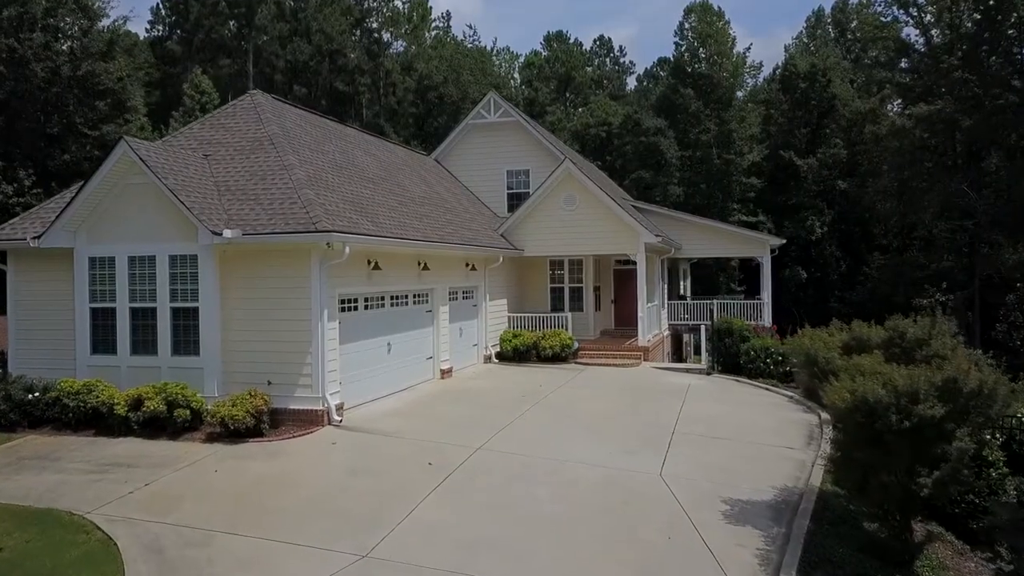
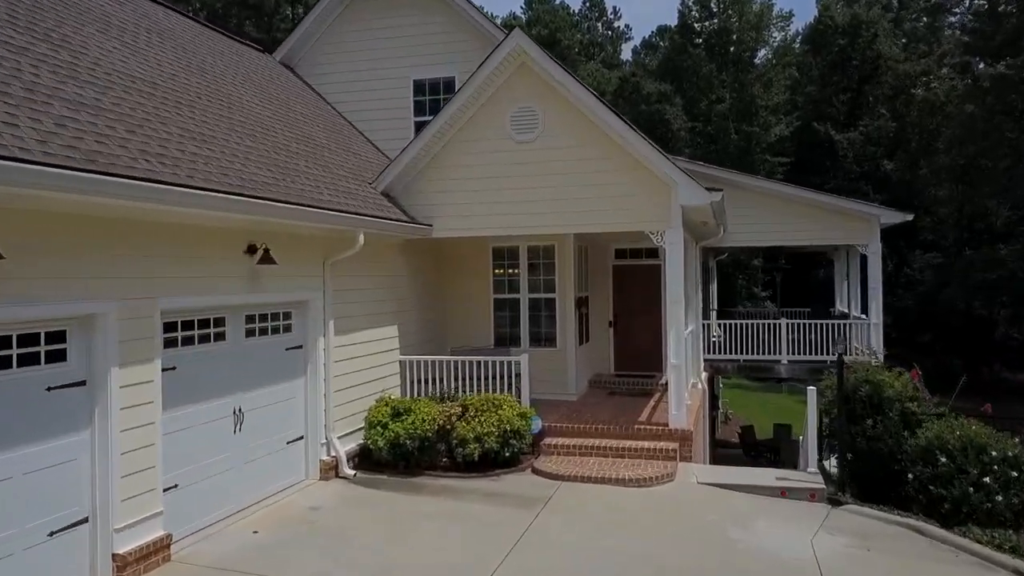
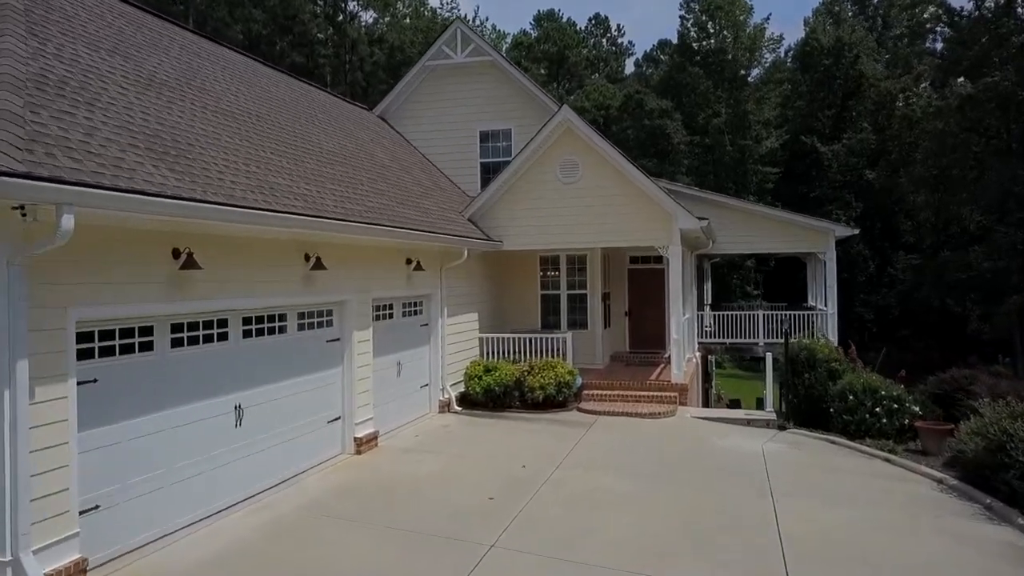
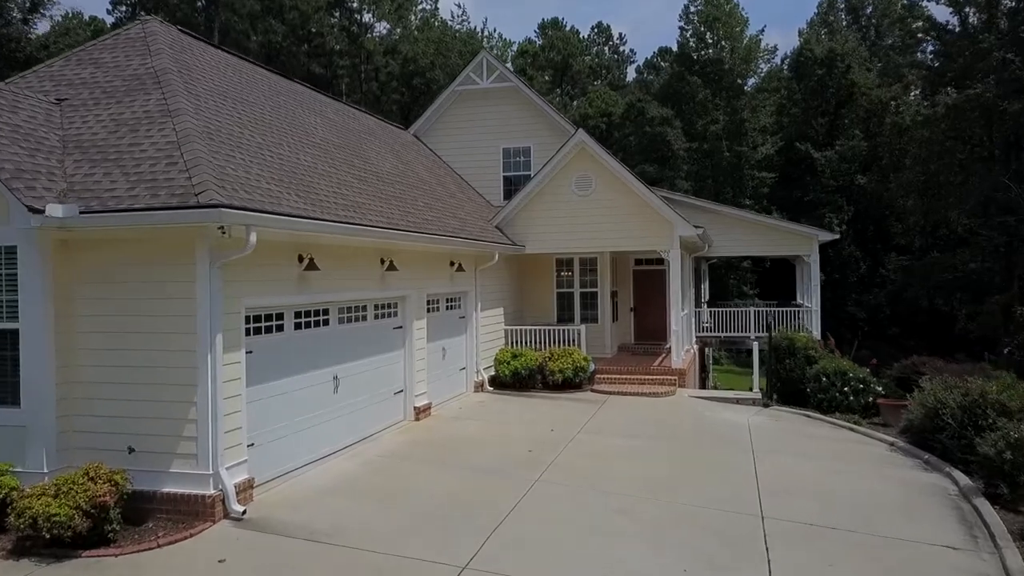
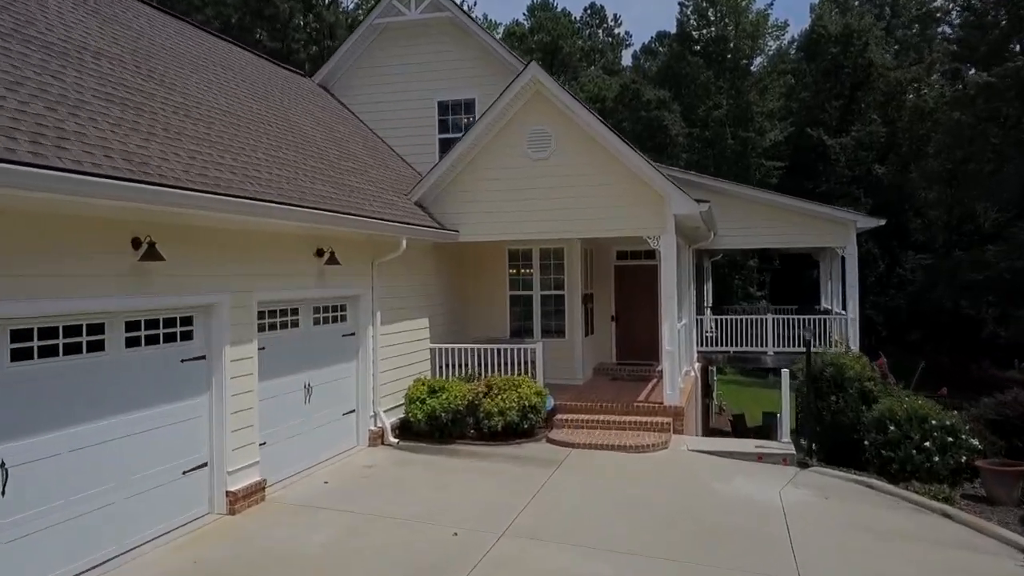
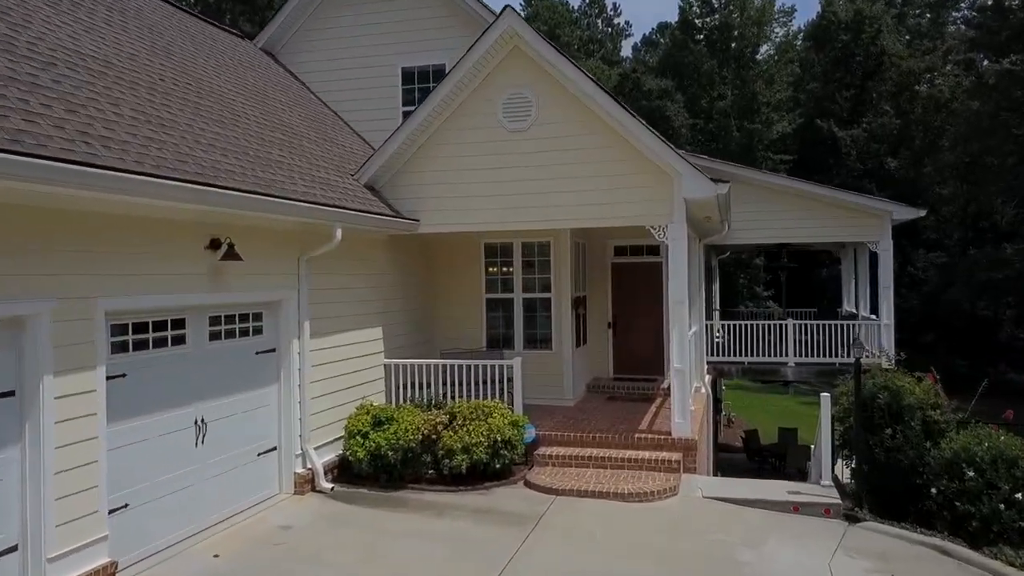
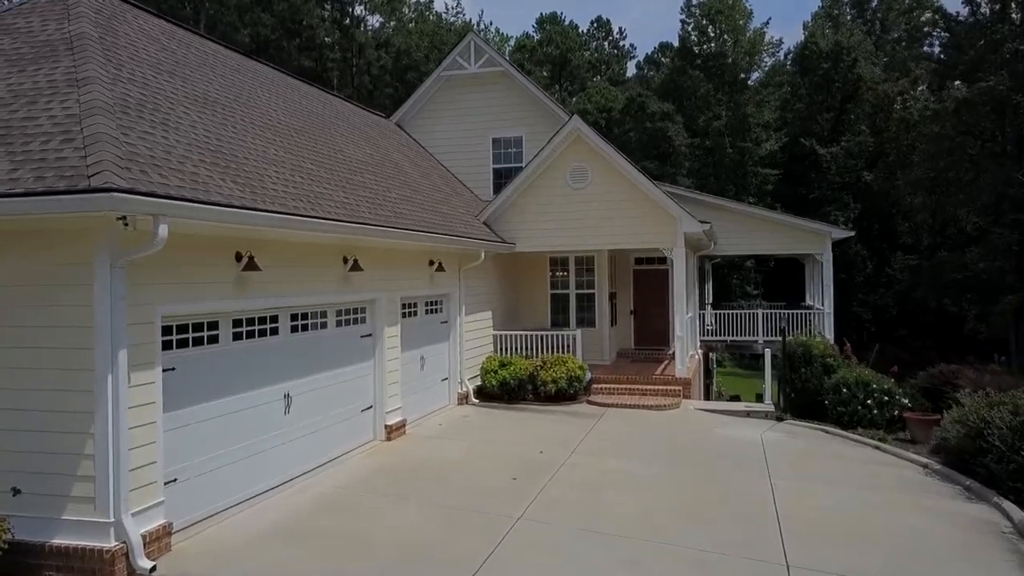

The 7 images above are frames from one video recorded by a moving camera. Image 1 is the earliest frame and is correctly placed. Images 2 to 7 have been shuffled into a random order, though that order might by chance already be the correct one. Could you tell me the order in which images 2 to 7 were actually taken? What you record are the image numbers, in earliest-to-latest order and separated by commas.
4, 7, 3, 5, 2, 6
